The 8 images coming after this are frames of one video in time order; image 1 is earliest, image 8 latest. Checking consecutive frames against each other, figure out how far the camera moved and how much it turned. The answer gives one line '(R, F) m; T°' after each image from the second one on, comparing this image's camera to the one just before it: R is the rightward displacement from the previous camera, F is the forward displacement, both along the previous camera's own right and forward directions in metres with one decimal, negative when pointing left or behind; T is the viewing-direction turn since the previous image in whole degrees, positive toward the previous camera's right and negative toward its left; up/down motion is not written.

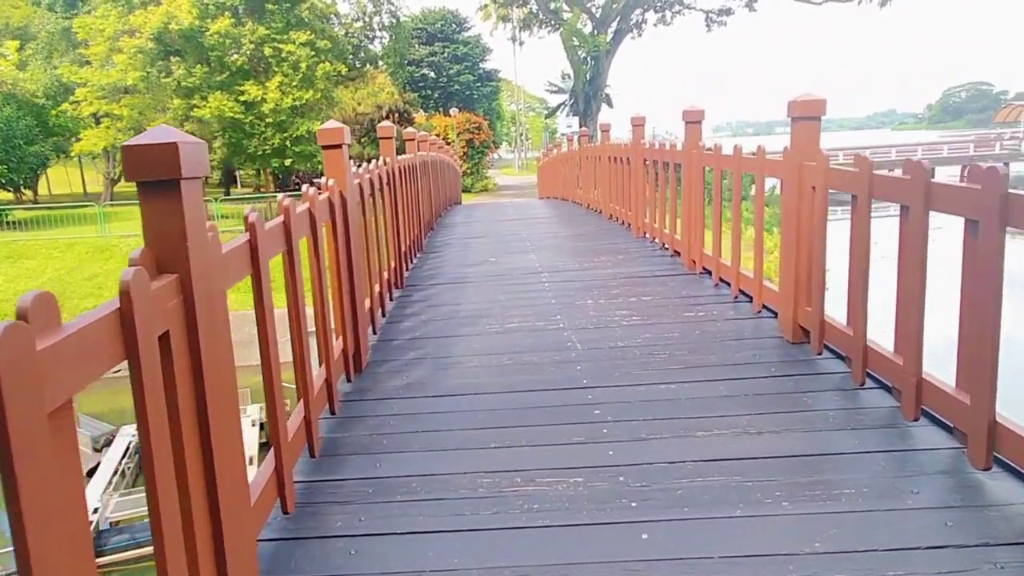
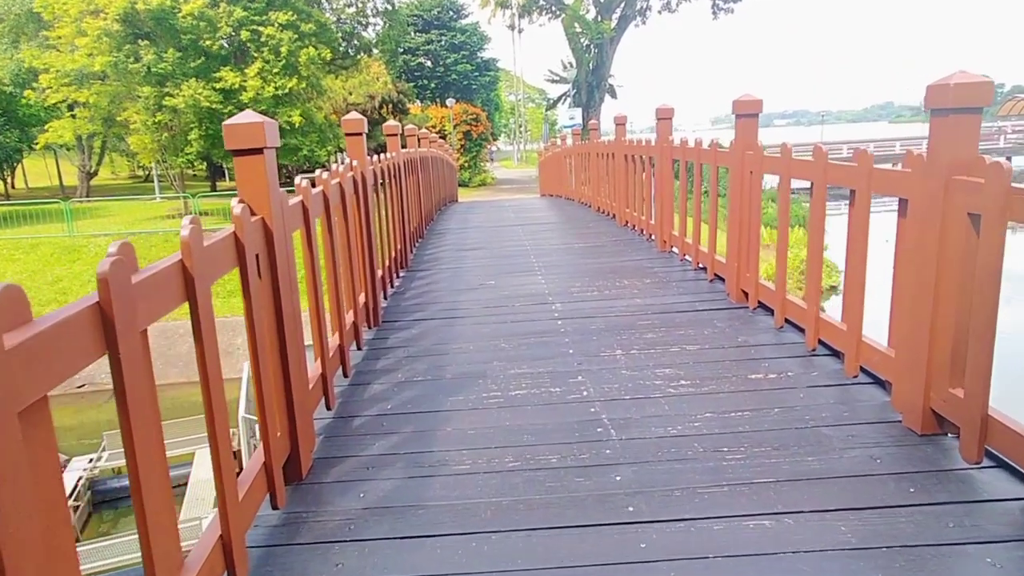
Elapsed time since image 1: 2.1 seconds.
(0.0, +1.0) m; 0°
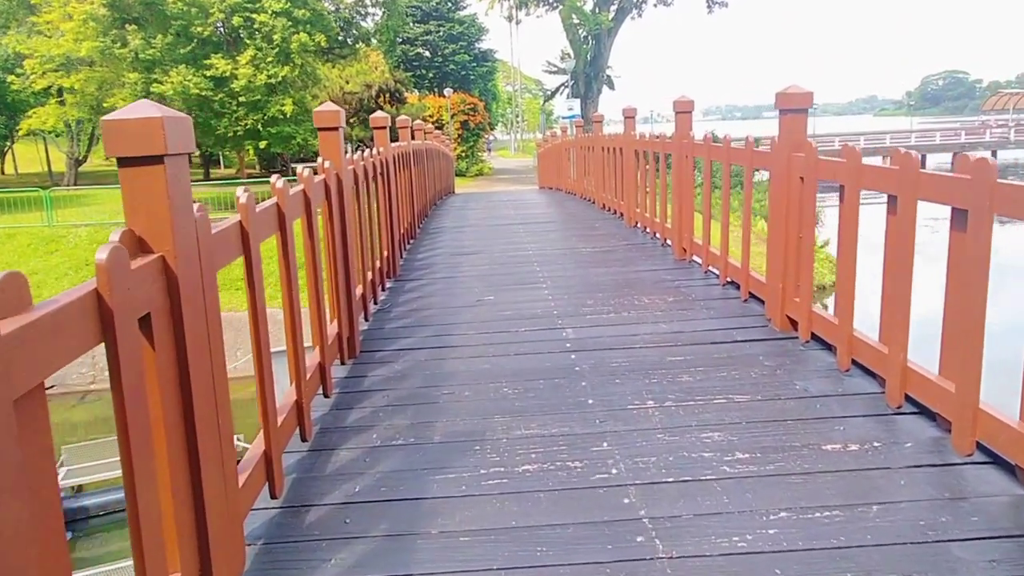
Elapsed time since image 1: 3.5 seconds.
(0.0, +0.7) m; 0°
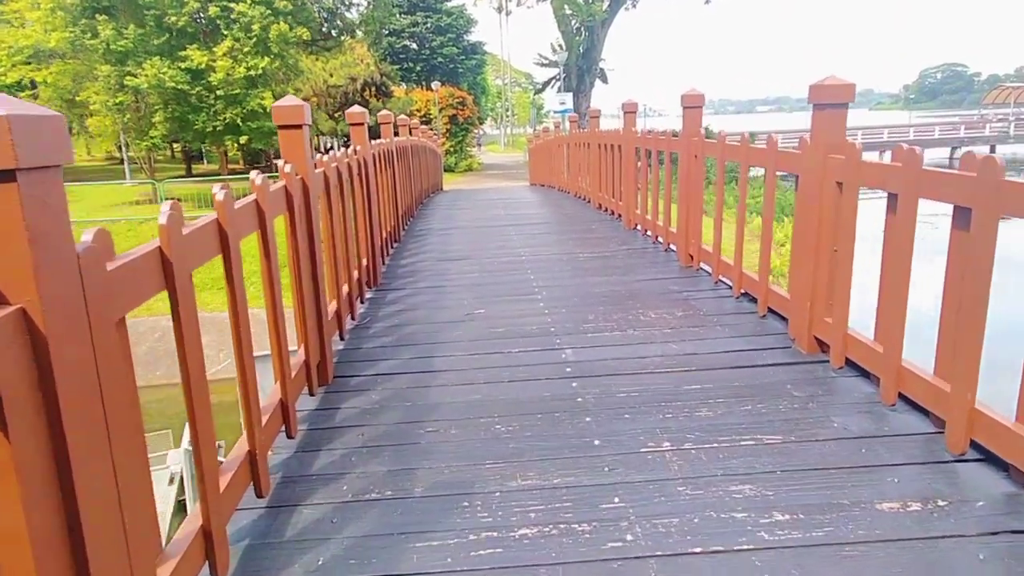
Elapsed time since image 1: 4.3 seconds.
(0.0, +0.4) m; 0°
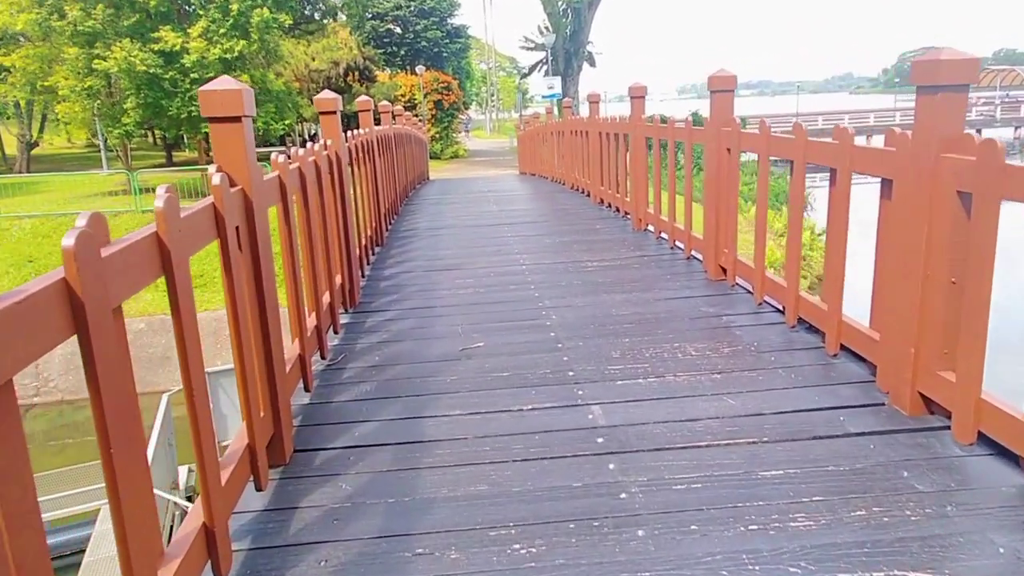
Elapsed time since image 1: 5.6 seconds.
(-0.1, +0.7) m; +1°
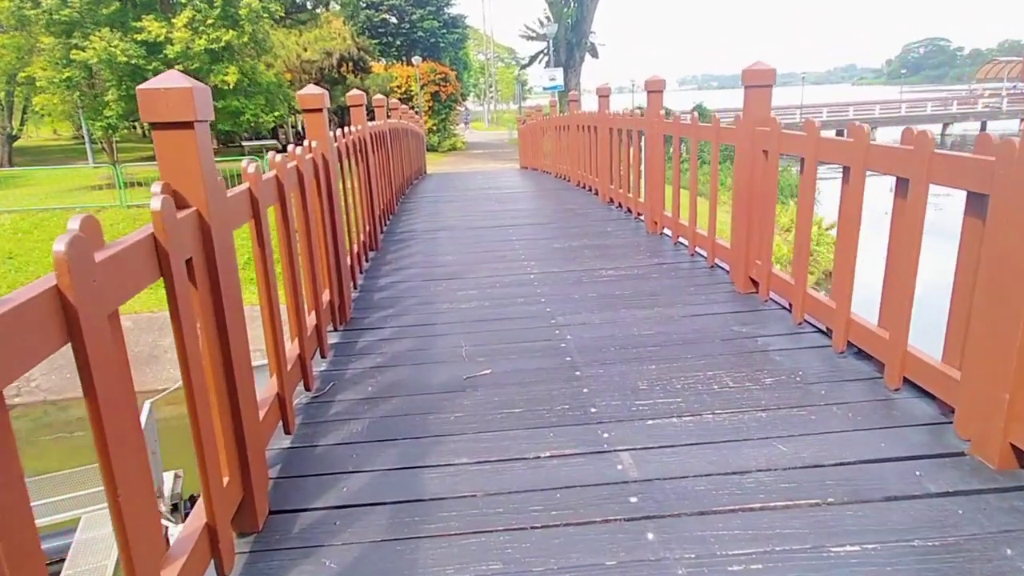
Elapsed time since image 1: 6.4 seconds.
(0.0, +0.4) m; 0°
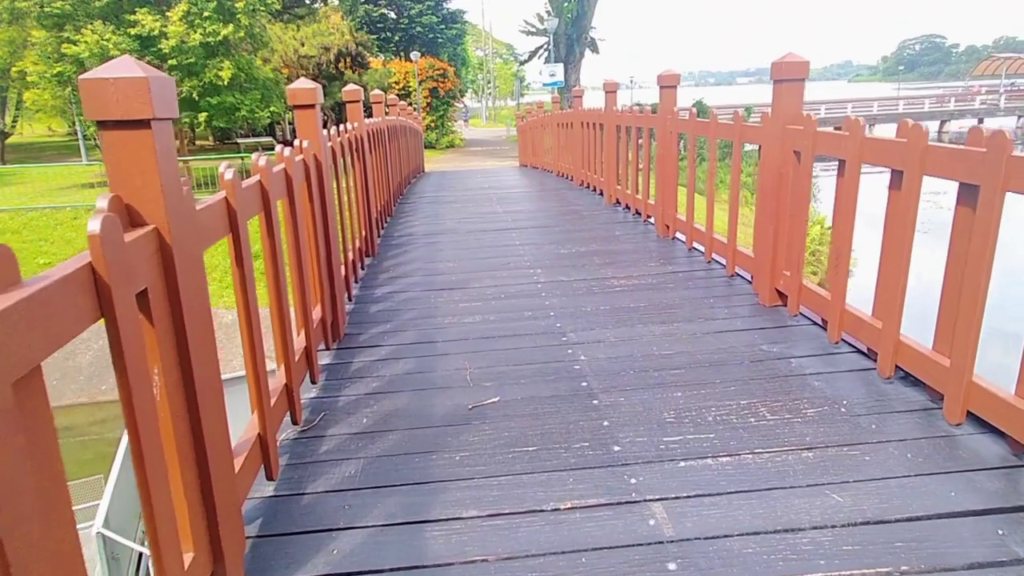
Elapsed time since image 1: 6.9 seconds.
(0.0, +0.3) m; 0°
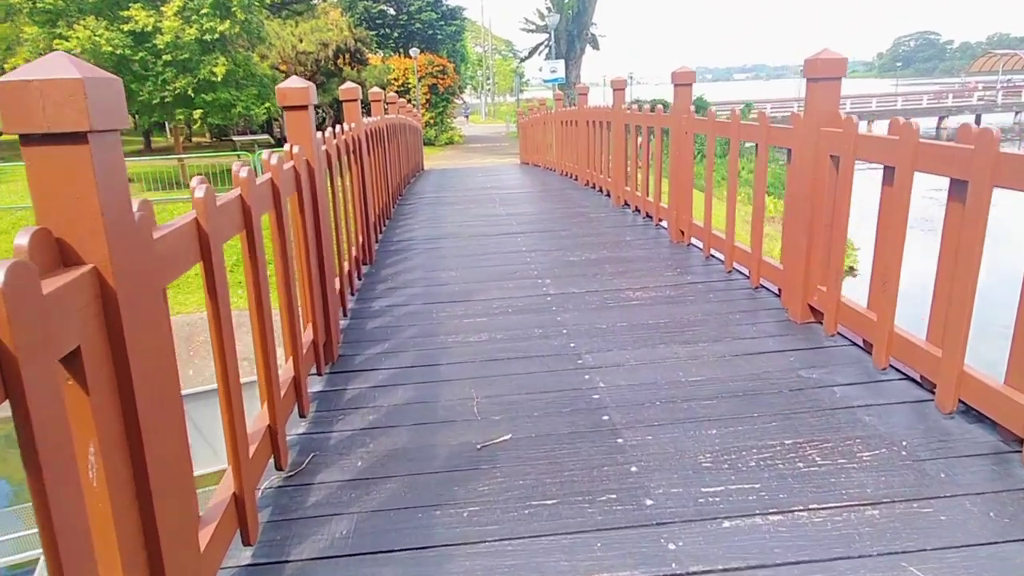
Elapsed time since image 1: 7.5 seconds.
(0.0, +0.3) m; 0°
